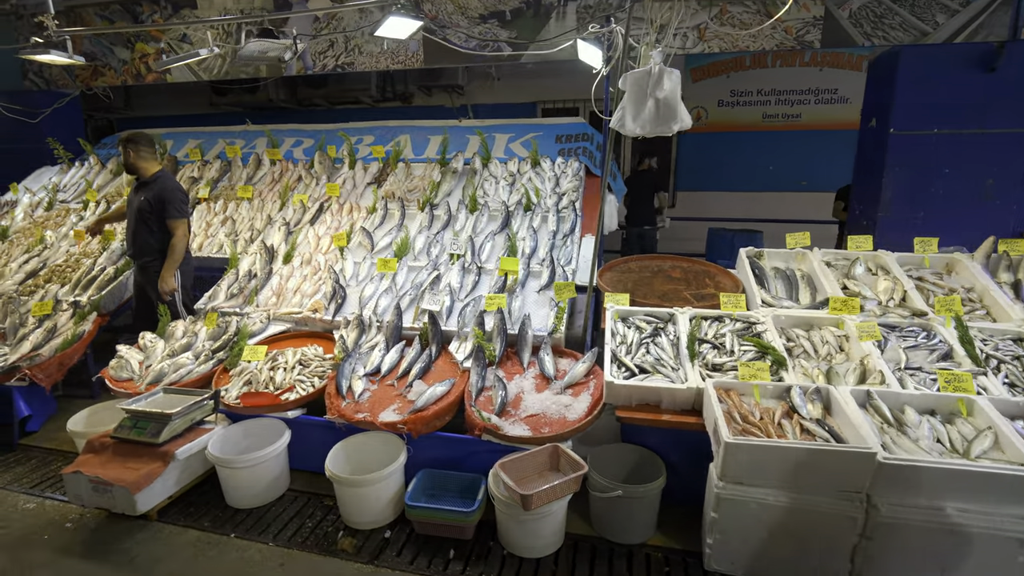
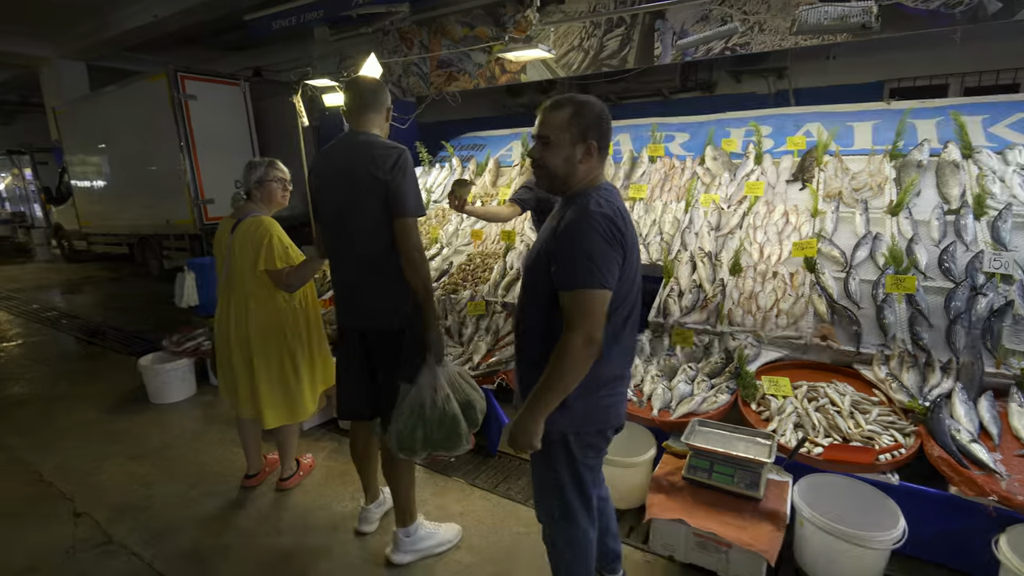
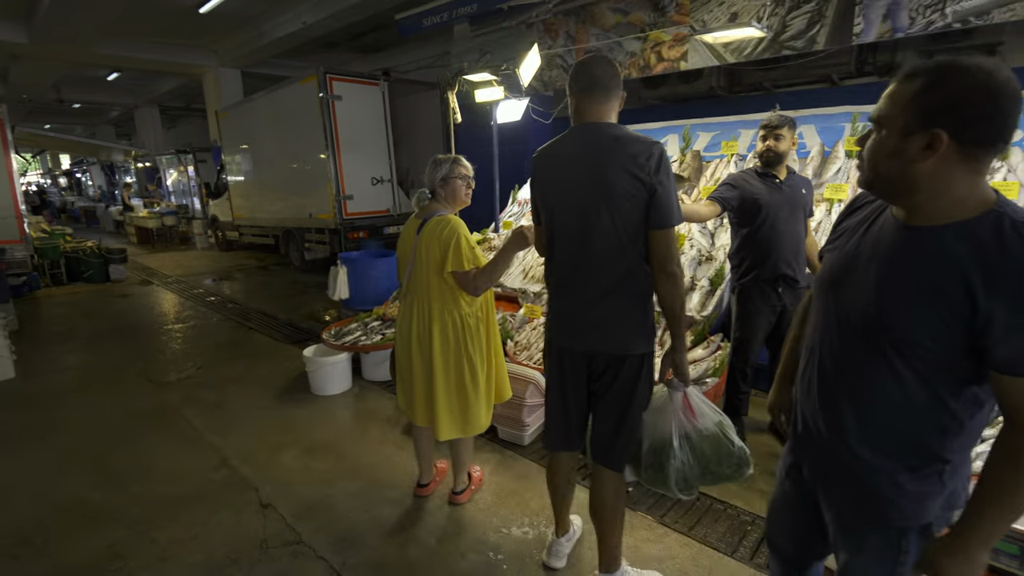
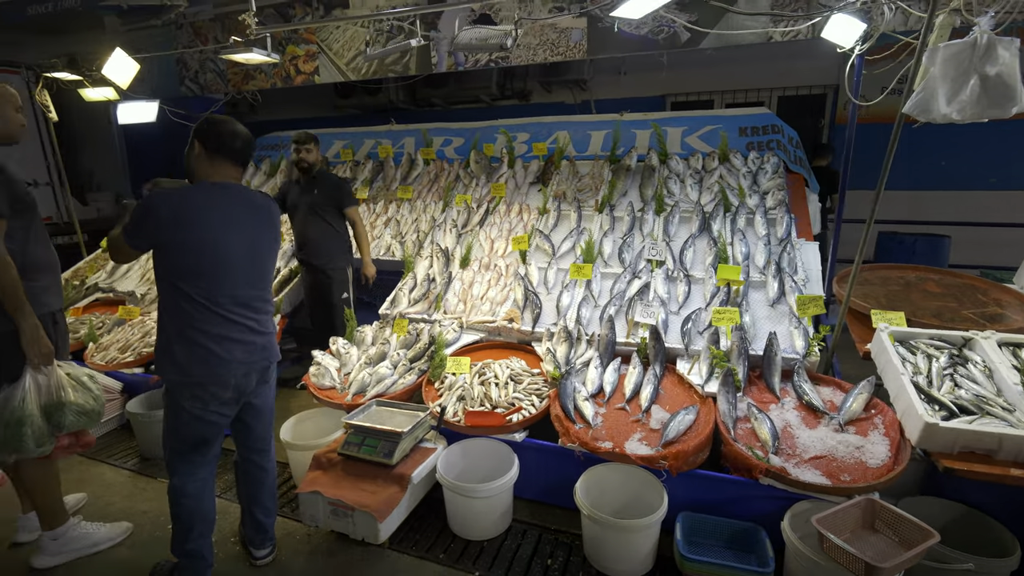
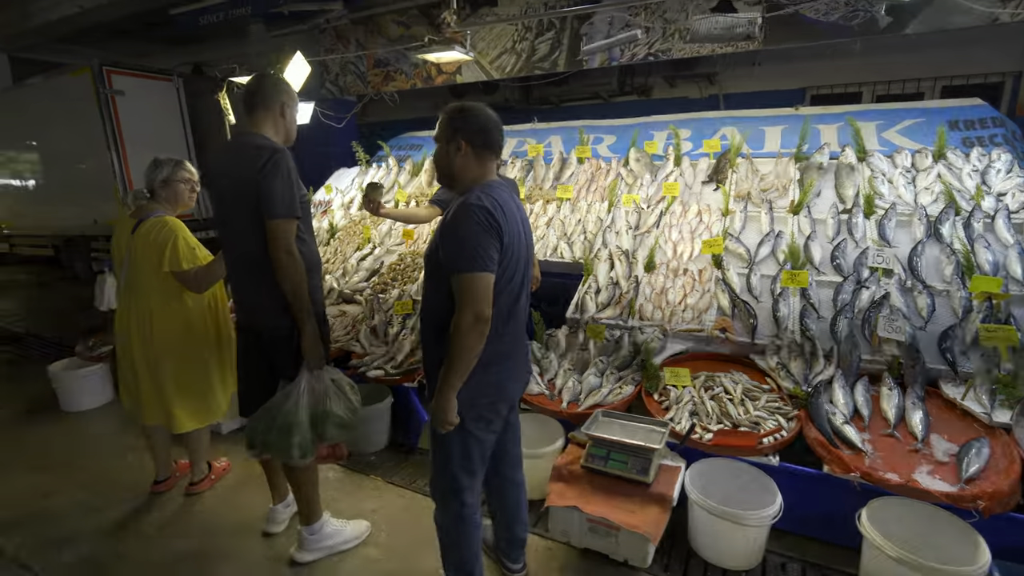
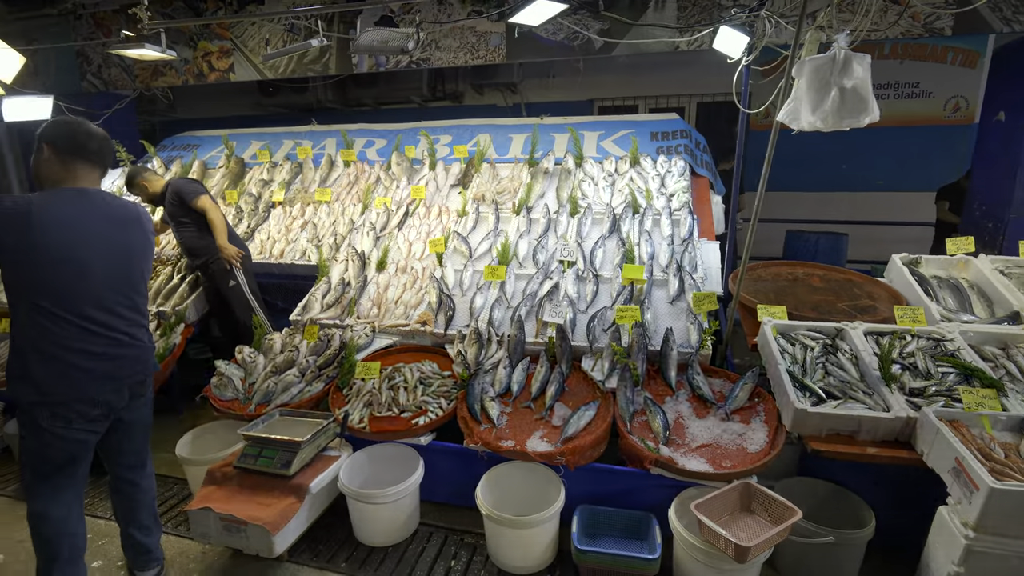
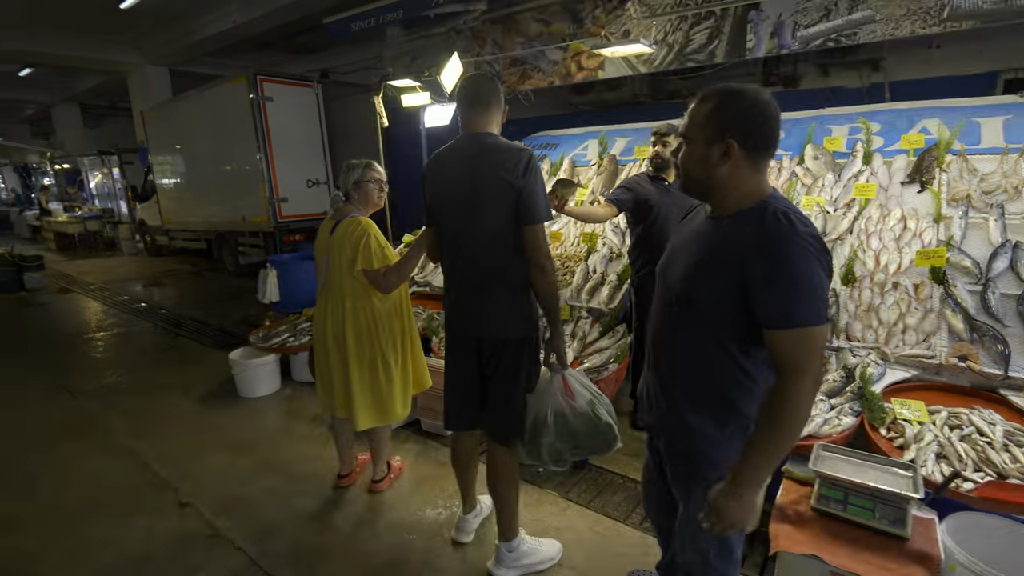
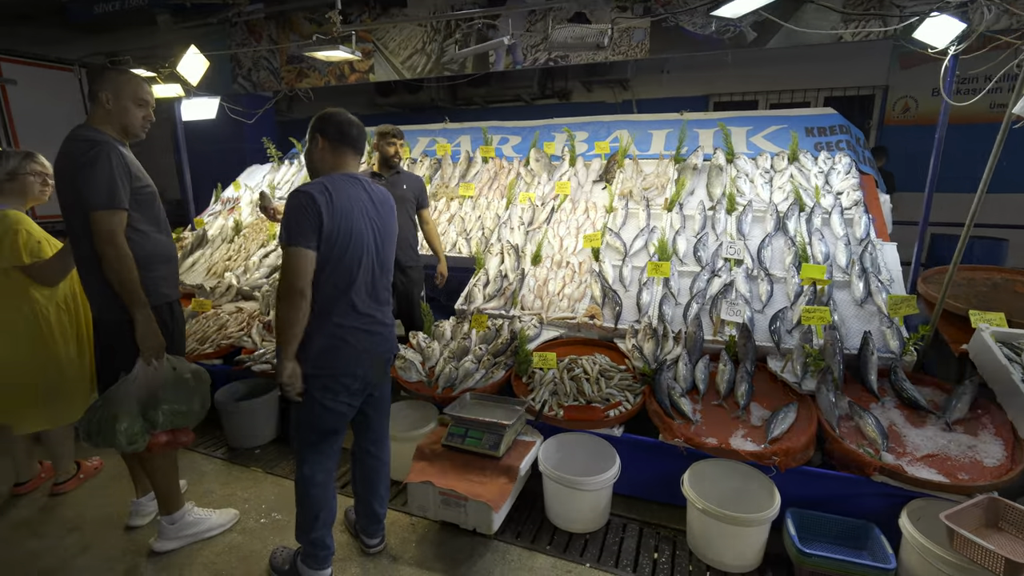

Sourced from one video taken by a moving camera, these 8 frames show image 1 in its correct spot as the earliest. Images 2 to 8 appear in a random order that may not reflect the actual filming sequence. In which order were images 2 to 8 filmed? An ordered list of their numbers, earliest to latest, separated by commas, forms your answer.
6, 4, 8, 5, 2, 7, 3
